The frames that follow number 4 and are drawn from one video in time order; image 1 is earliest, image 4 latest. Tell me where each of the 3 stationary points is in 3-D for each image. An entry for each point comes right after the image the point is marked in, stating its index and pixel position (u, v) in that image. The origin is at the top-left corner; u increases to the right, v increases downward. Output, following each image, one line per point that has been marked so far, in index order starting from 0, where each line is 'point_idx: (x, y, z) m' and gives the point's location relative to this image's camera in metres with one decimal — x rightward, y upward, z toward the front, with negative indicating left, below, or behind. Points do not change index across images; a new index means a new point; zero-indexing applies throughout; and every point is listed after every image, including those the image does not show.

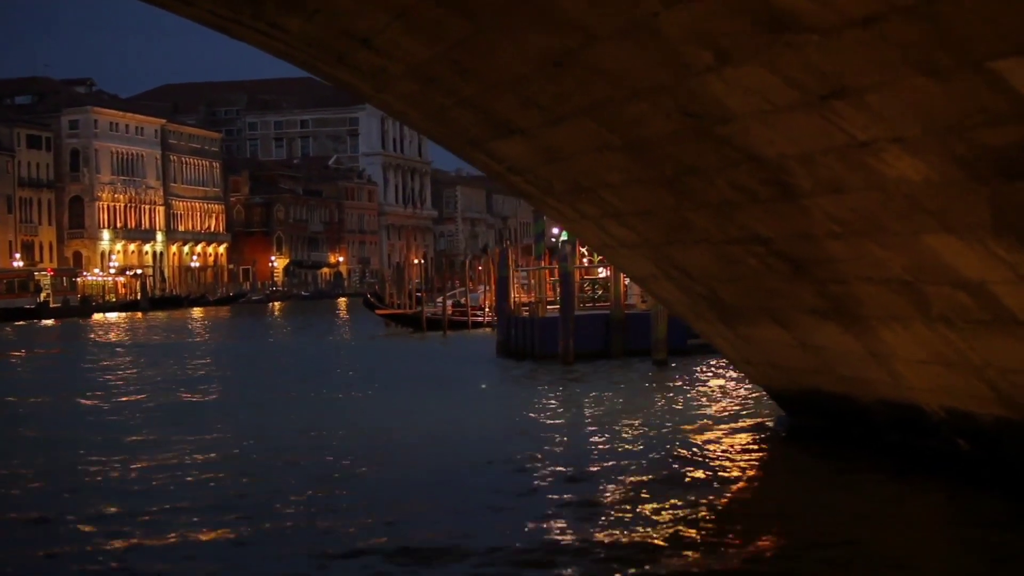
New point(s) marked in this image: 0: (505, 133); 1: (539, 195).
0: (0.0, +1.1, +11.5) m
1: (+0.2, +0.8, +12.9) m
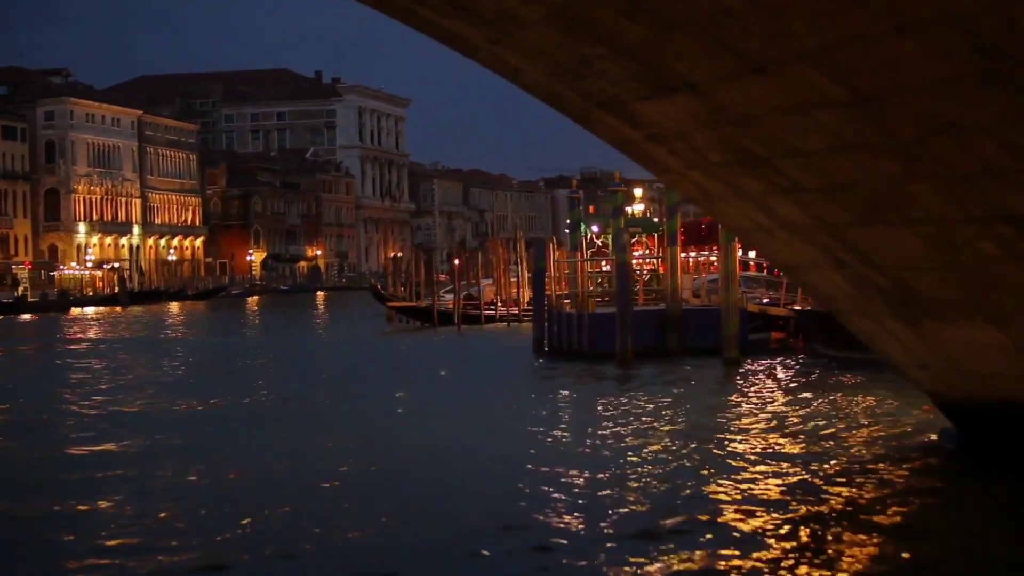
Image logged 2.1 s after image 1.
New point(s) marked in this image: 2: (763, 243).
0: (+0.9, +1.2, +9.5) m
1: (+1.1, +0.8, +10.9) m
2: (+1.8, +0.3, +11.3) m
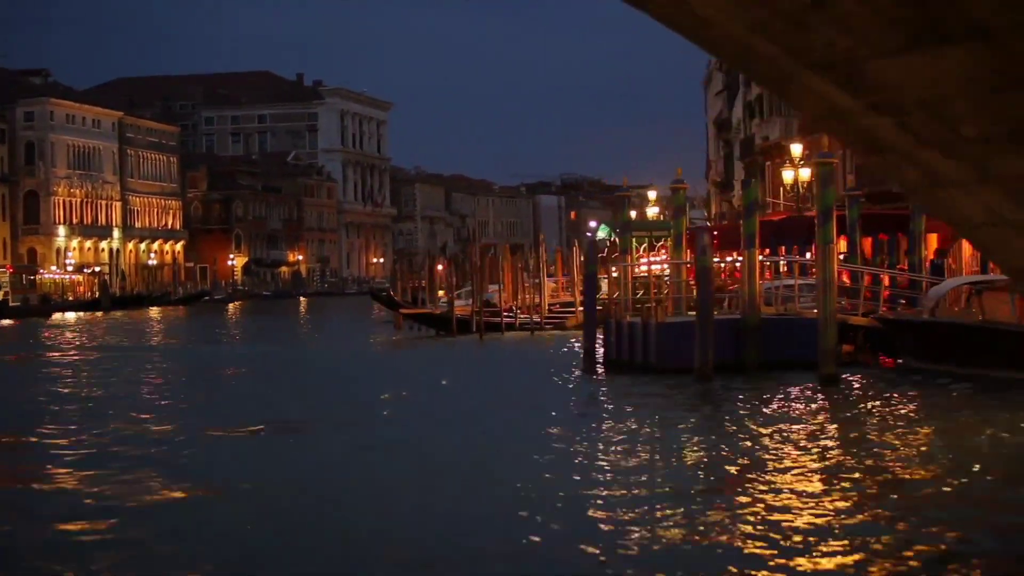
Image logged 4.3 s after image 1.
0: (+1.9, +1.1, +7.4) m
1: (+2.1, +0.8, +8.7) m
2: (+2.7, +0.3, +9.2) m
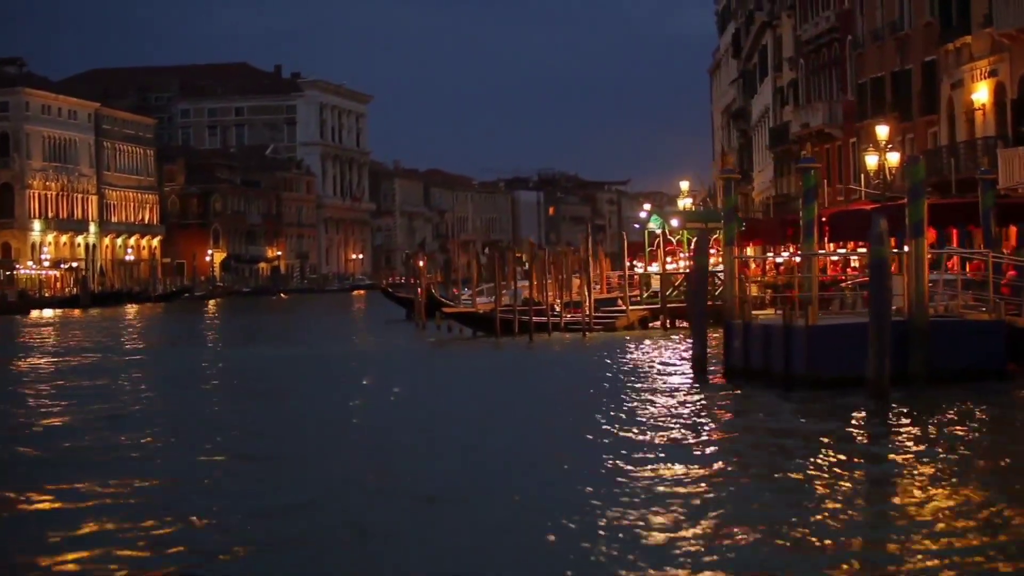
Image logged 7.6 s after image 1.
0: (+3.5, +1.1, +4.1) m
1: (+3.6, +0.8, +5.4) m
2: (+4.3, +0.3, +5.9) m
